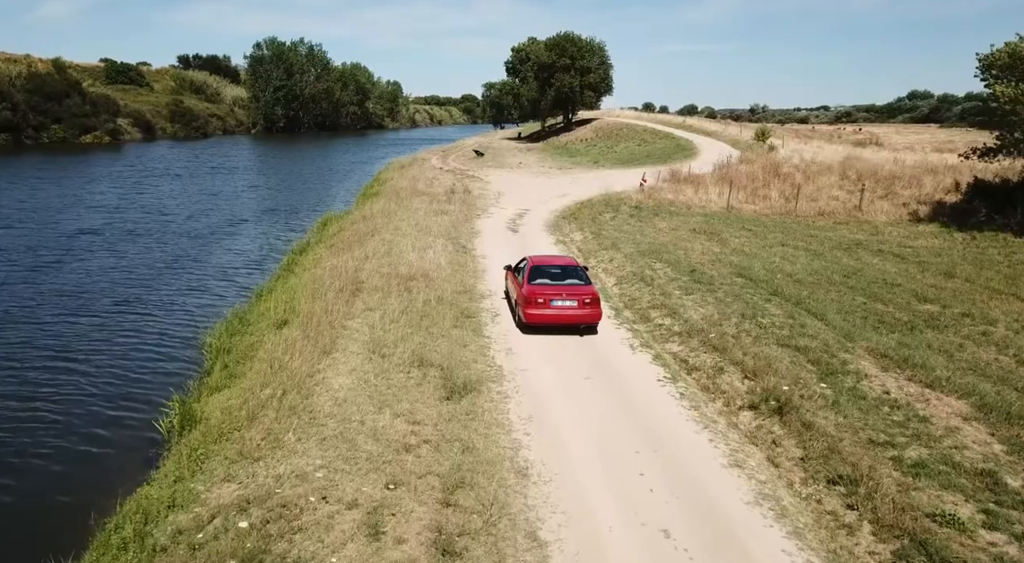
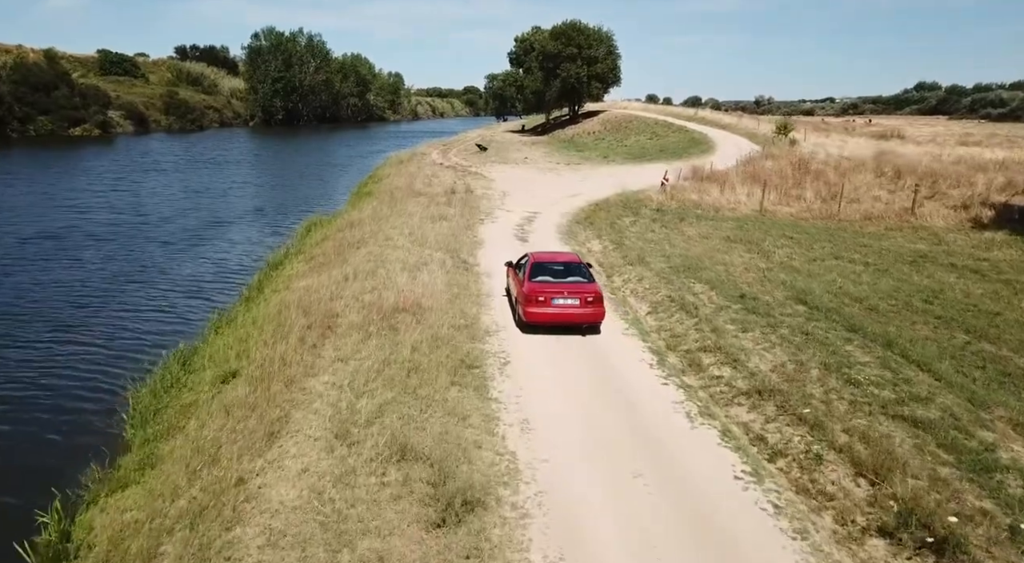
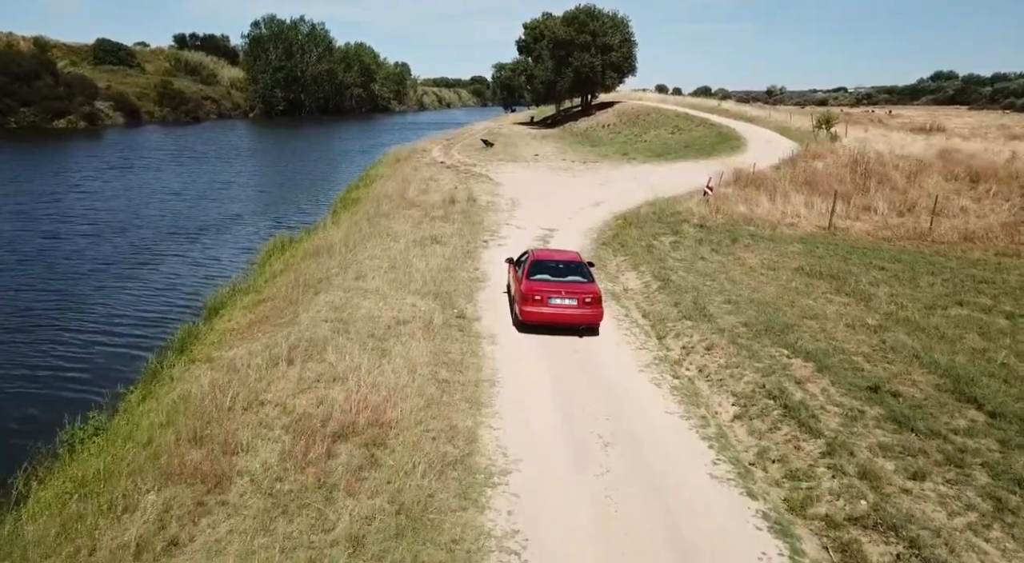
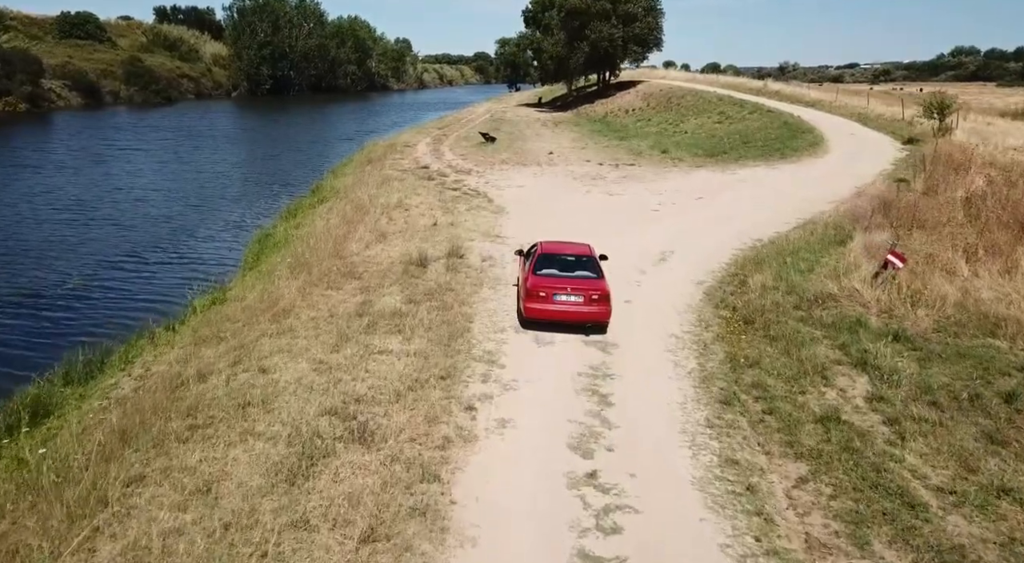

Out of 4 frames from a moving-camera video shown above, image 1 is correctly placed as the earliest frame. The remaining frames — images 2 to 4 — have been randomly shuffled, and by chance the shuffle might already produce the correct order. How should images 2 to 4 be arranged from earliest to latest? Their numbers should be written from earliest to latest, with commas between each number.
2, 3, 4
